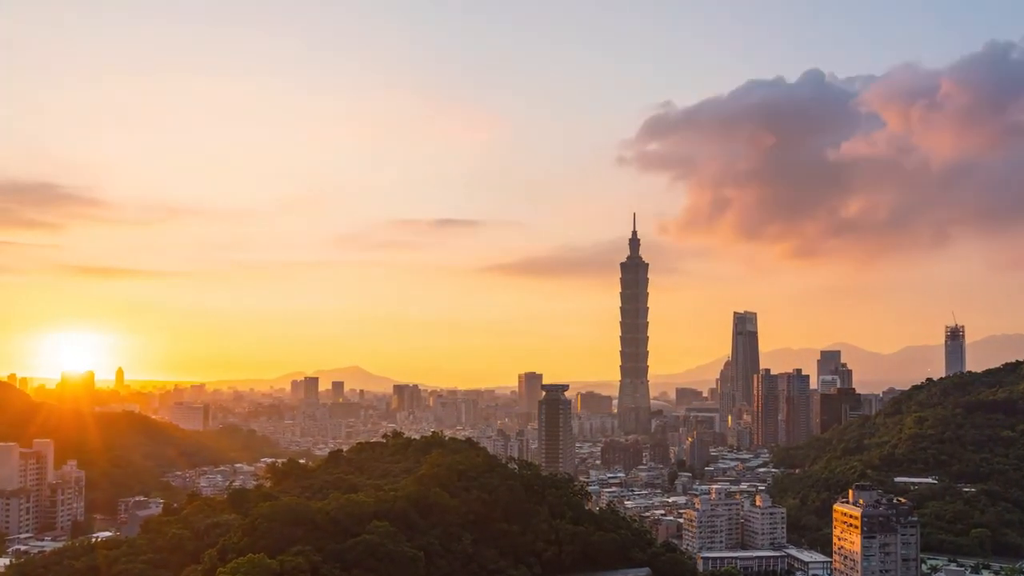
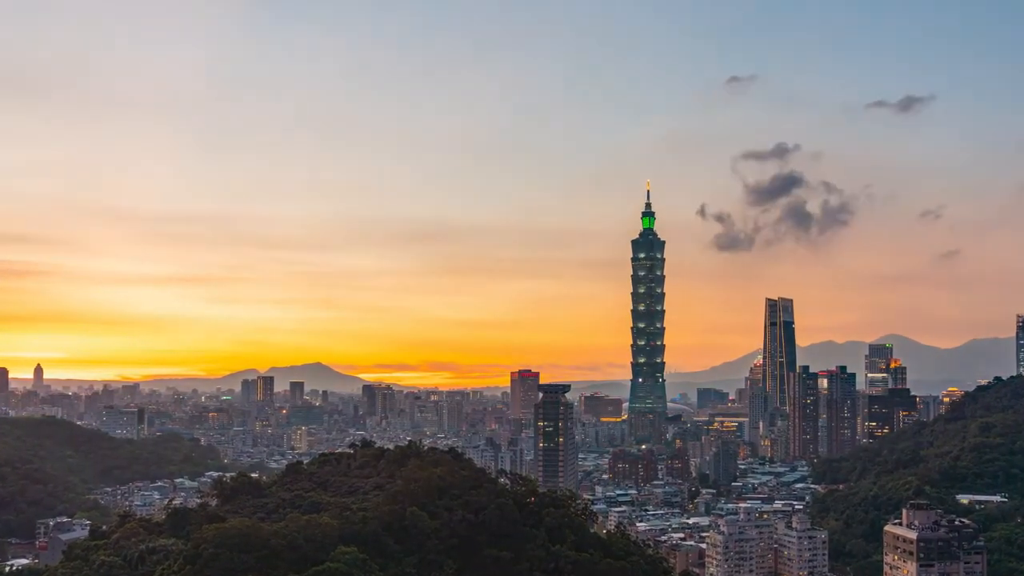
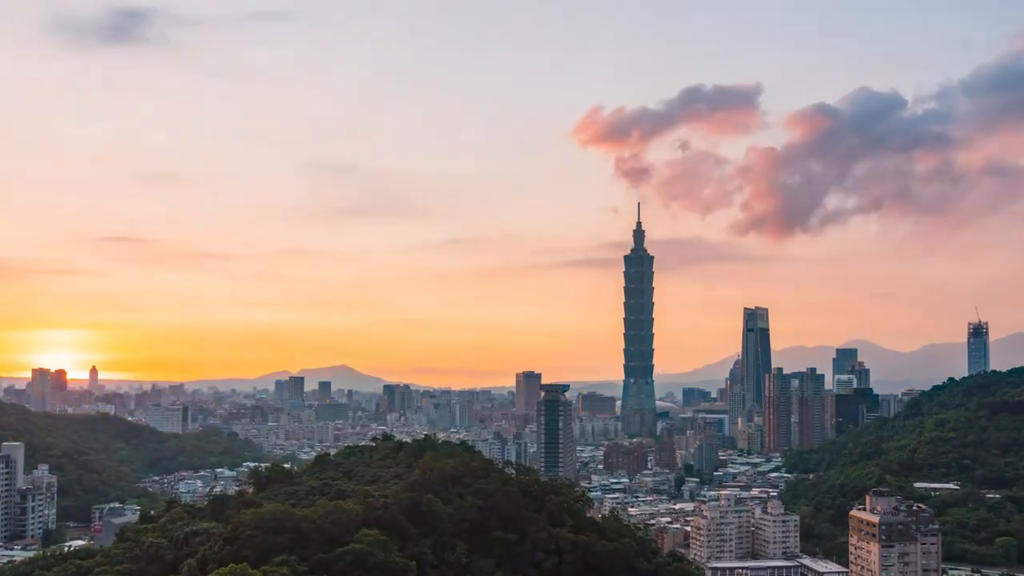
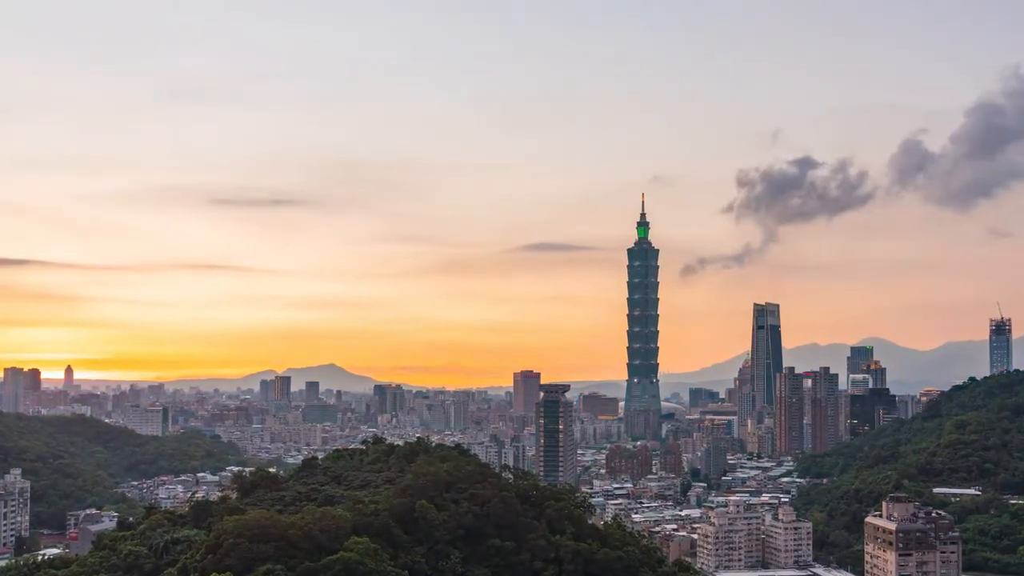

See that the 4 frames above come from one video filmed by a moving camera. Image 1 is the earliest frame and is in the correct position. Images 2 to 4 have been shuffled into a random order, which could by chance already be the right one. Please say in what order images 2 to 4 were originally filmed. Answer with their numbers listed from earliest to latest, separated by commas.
3, 4, 2
